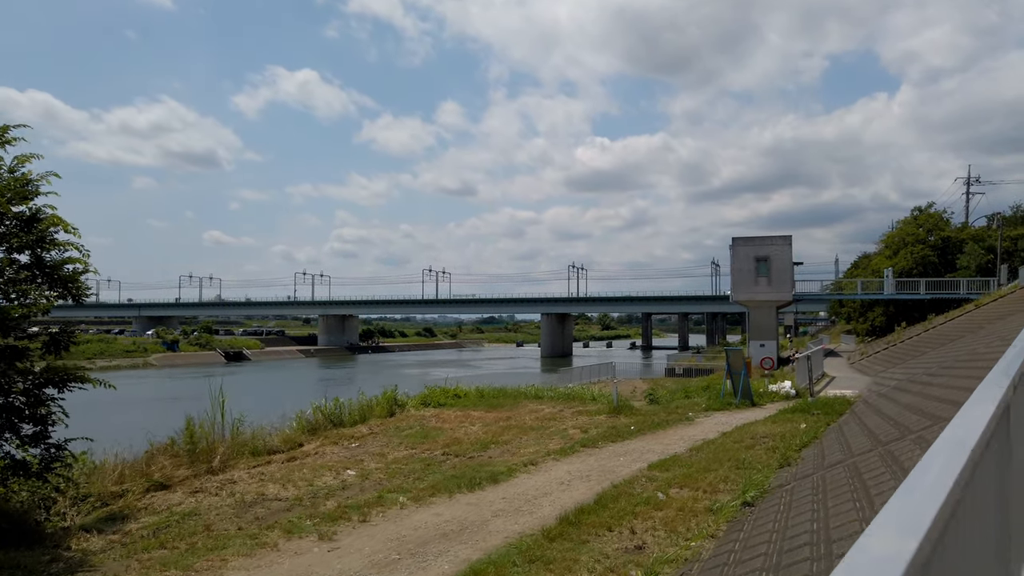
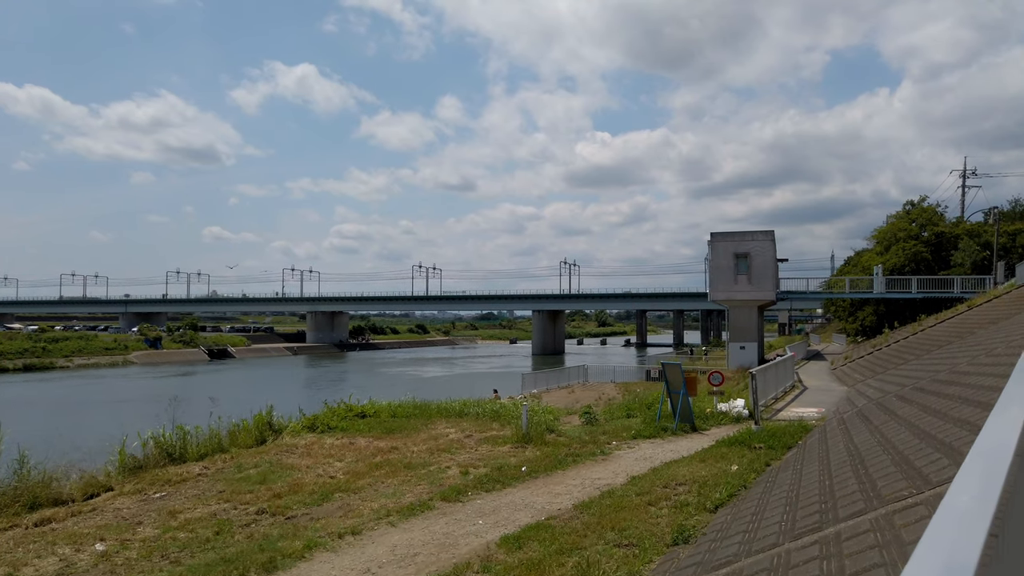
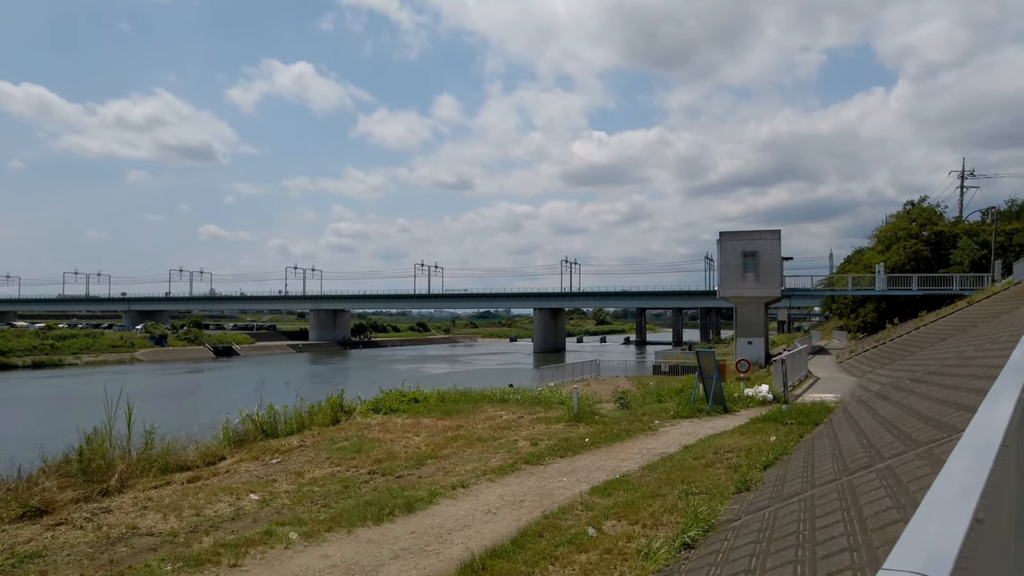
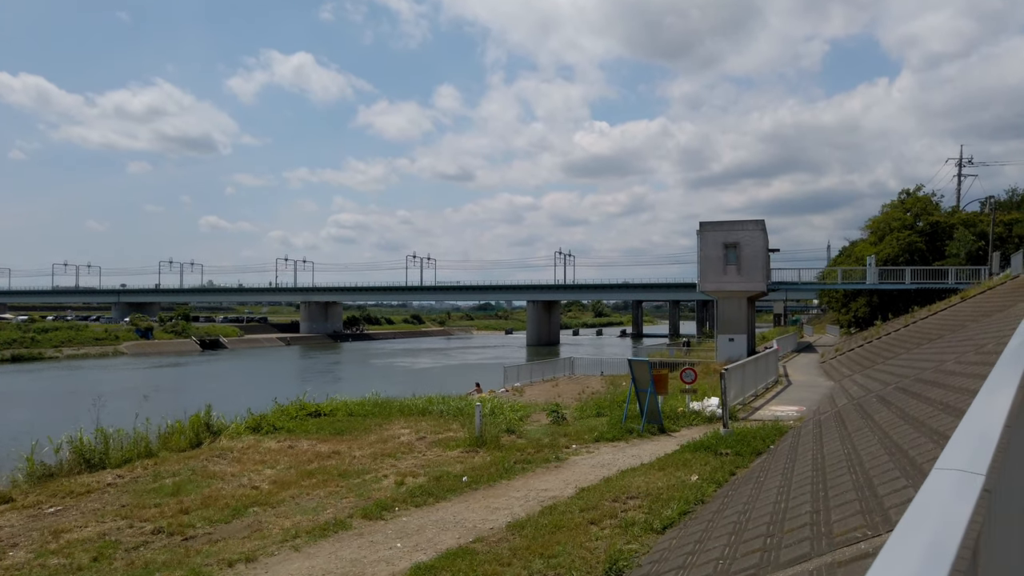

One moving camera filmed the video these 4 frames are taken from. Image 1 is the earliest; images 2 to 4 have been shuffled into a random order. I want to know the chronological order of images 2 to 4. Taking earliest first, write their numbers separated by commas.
3, 2, 4
